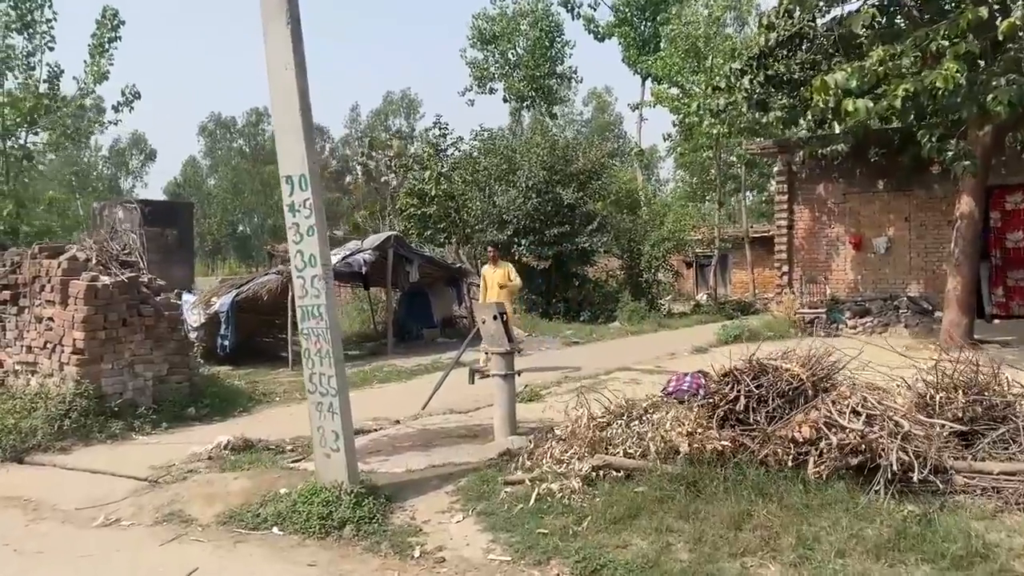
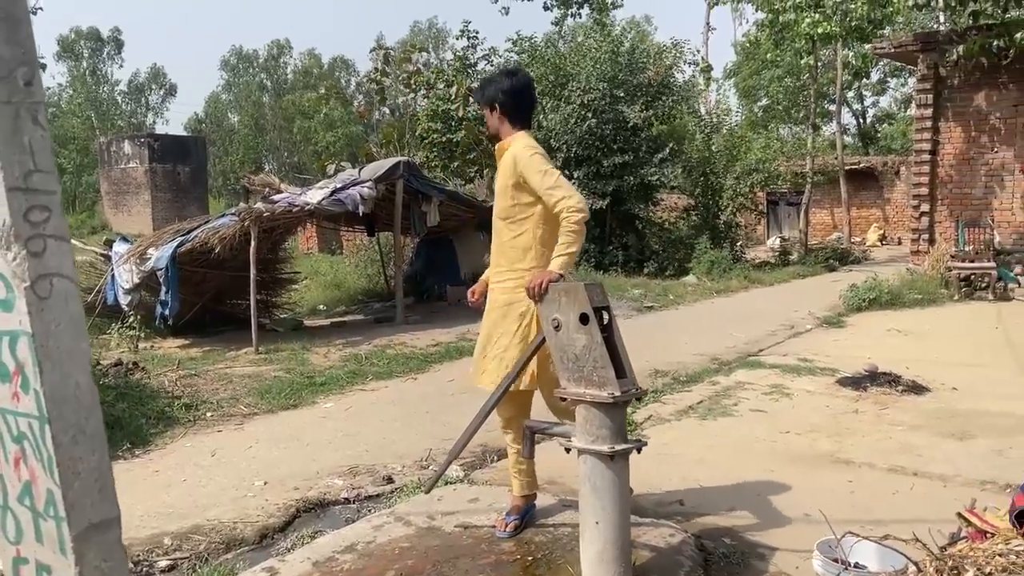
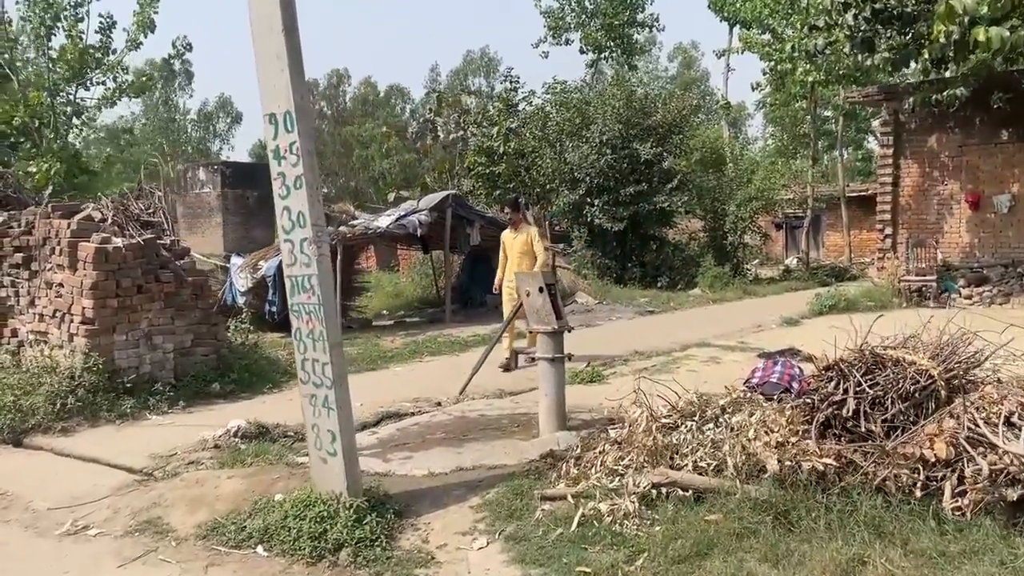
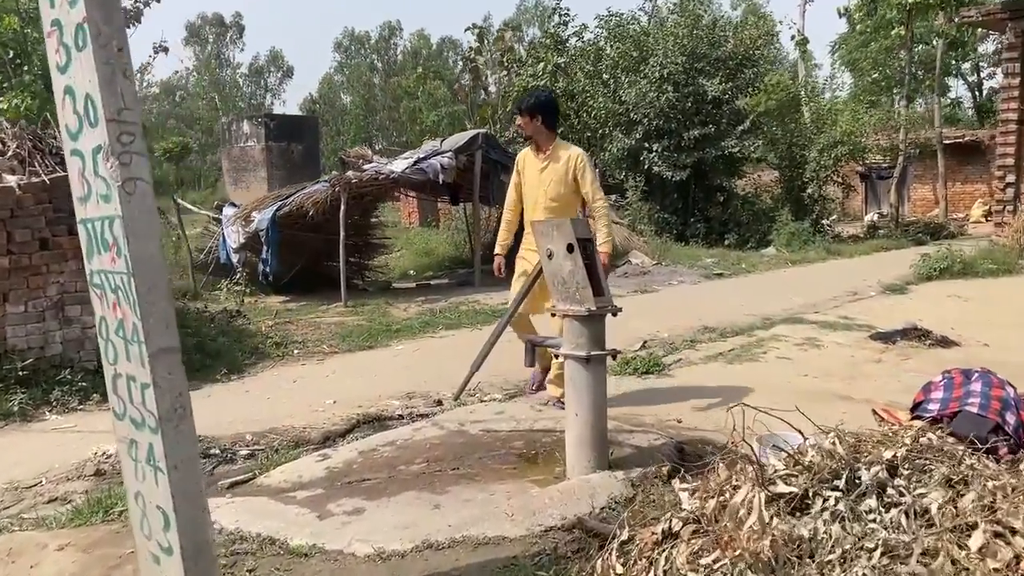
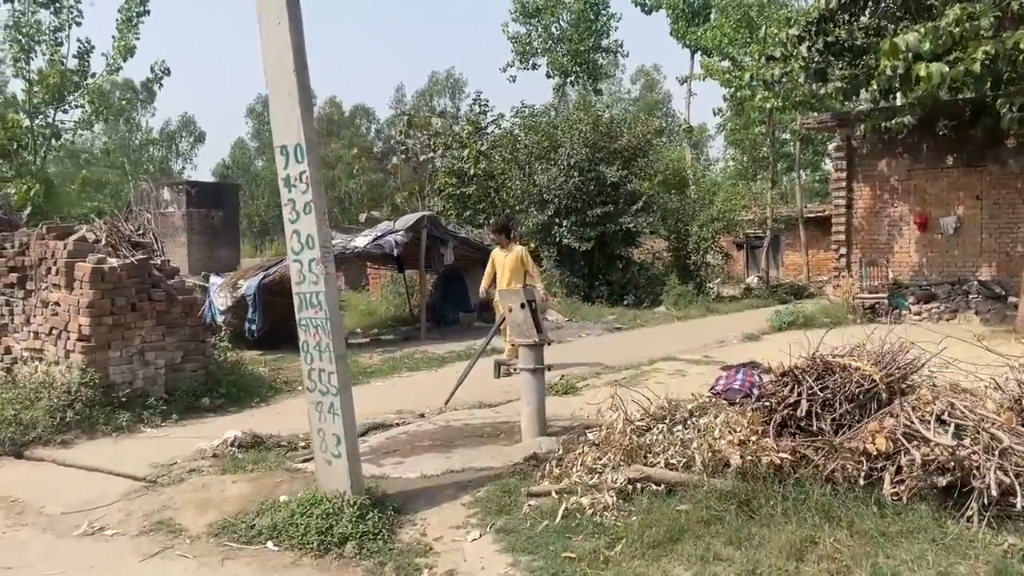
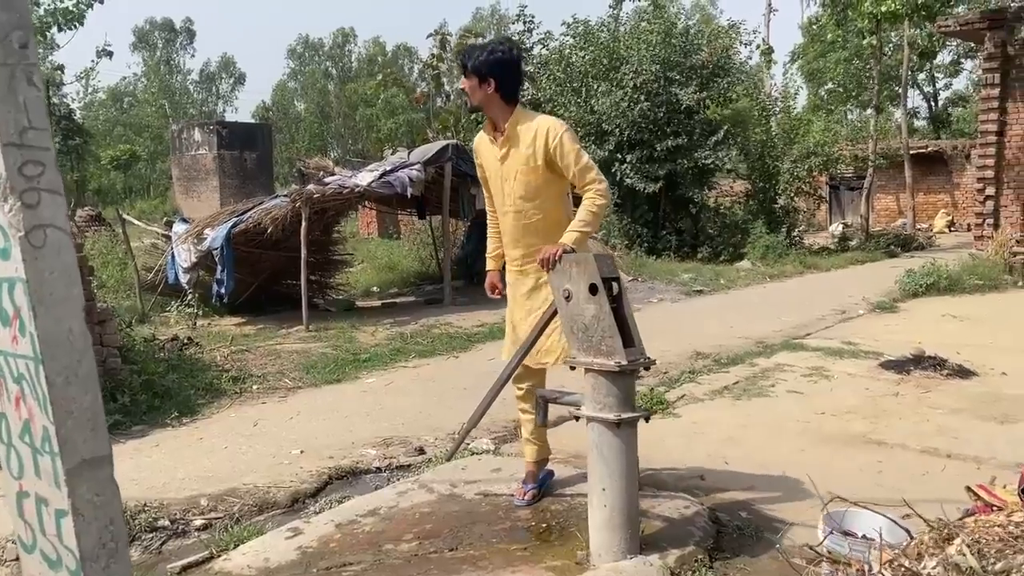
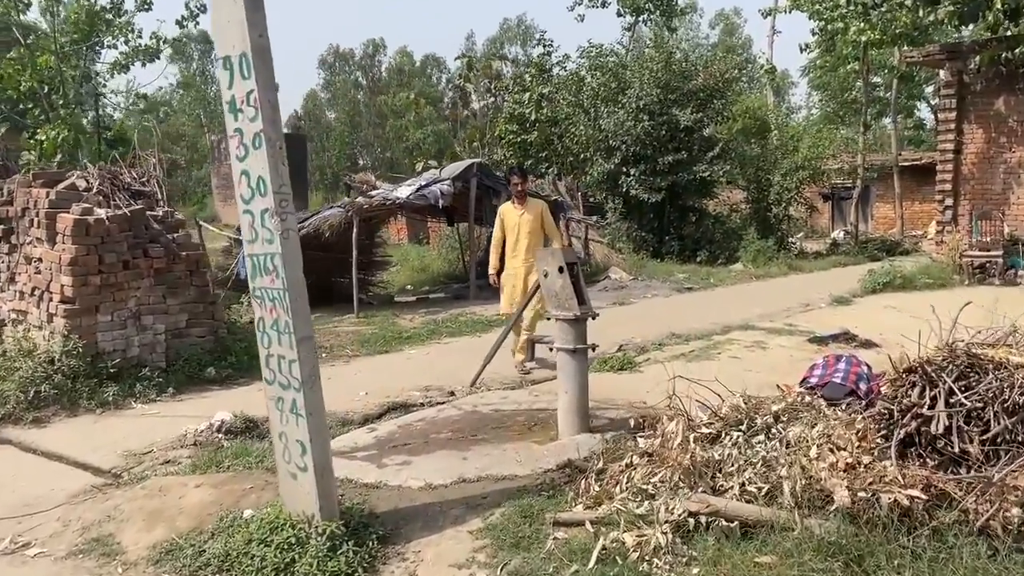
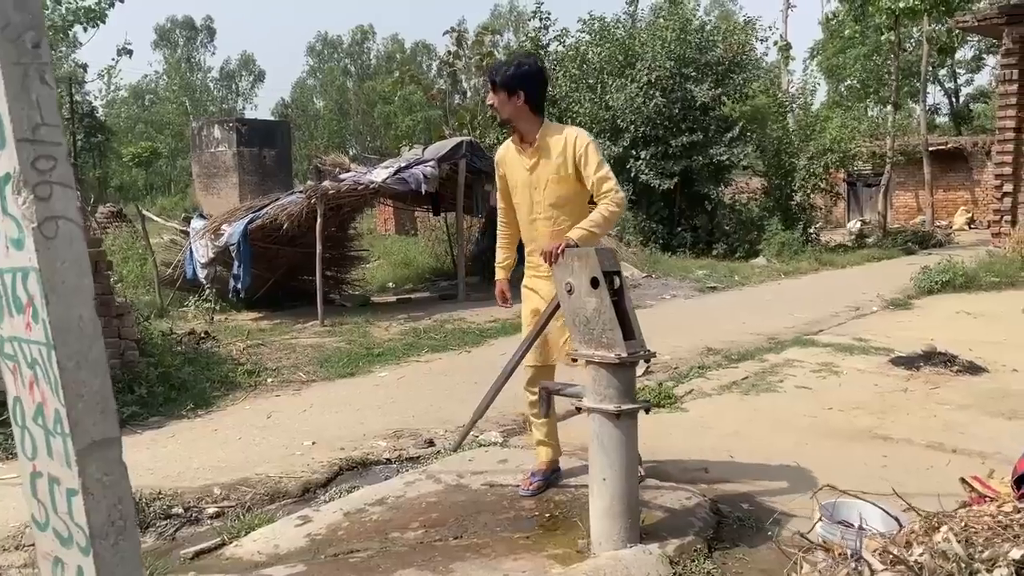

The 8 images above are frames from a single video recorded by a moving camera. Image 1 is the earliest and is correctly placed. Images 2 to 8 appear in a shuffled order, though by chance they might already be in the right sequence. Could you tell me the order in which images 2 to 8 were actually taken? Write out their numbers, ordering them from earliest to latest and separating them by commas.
5, 3, 7, 4, 8, 6, 2
